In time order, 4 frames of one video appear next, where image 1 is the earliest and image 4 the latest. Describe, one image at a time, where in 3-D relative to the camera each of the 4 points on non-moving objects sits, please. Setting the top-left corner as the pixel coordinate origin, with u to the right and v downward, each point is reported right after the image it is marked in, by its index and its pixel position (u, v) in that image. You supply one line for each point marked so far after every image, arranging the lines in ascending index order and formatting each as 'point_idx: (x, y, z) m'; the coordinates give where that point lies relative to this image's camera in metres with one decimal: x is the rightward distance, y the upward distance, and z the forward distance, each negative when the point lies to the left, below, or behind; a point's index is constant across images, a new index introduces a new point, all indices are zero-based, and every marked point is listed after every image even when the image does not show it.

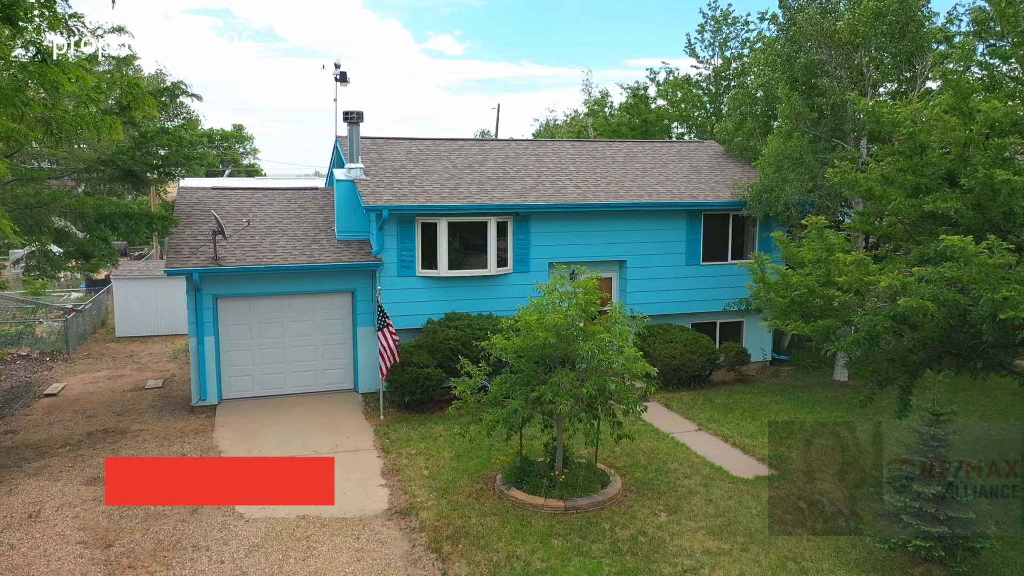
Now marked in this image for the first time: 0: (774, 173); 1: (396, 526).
0: (+4.3, +1.9, +11.6) m
1: (-1.2, -2.6, +7.6) m
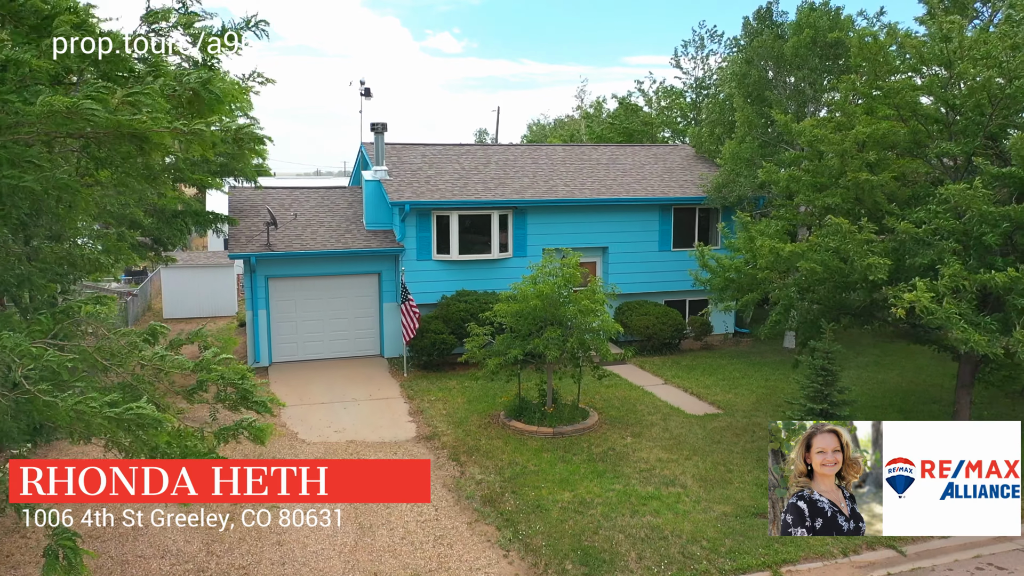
0: (+4.2, +2.3, +13.9) m
1: (-1.2, -2.2, +9.9) m
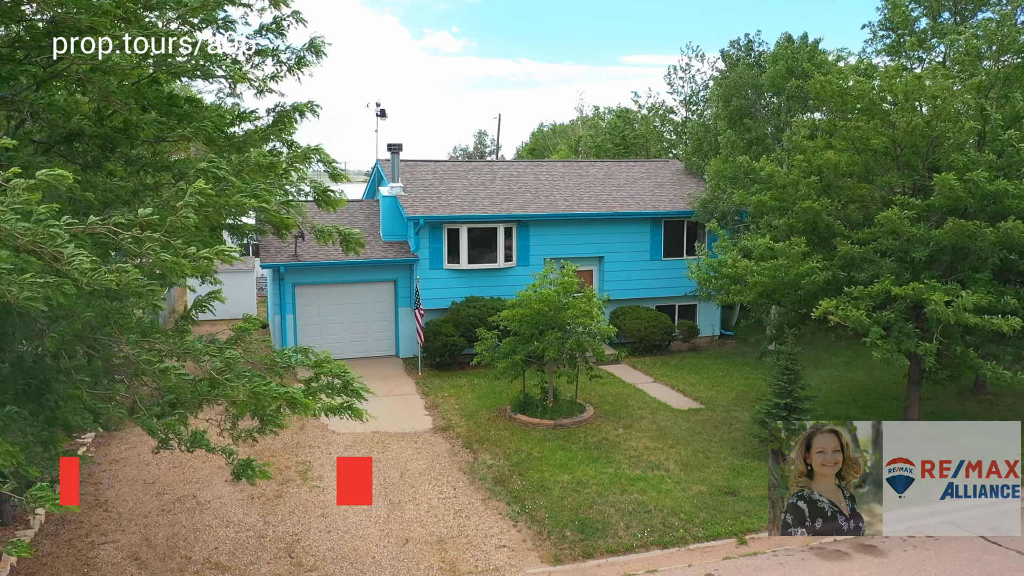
0: (+4.3, +2.2, +15.3) m
1: (-1.1, -2.4, +11.3) m
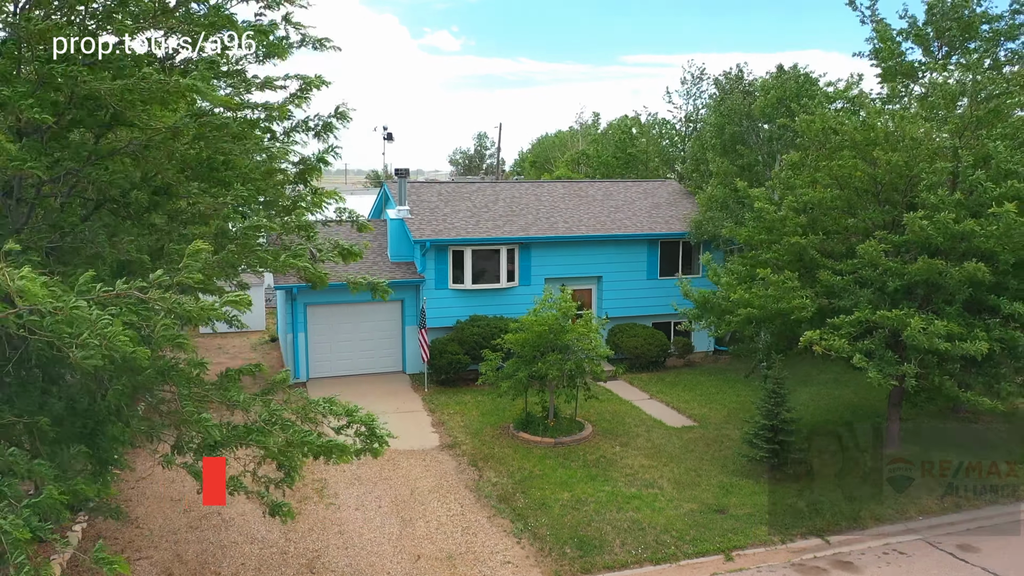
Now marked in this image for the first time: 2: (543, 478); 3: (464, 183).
0: (+4.4, +1.7, +15.9) m
1: (-1.1, -2.8, +11.9) m
2: (+0.5, -2.9, +10.9) m
3: (-1.3, +2.8, +18.5) m
